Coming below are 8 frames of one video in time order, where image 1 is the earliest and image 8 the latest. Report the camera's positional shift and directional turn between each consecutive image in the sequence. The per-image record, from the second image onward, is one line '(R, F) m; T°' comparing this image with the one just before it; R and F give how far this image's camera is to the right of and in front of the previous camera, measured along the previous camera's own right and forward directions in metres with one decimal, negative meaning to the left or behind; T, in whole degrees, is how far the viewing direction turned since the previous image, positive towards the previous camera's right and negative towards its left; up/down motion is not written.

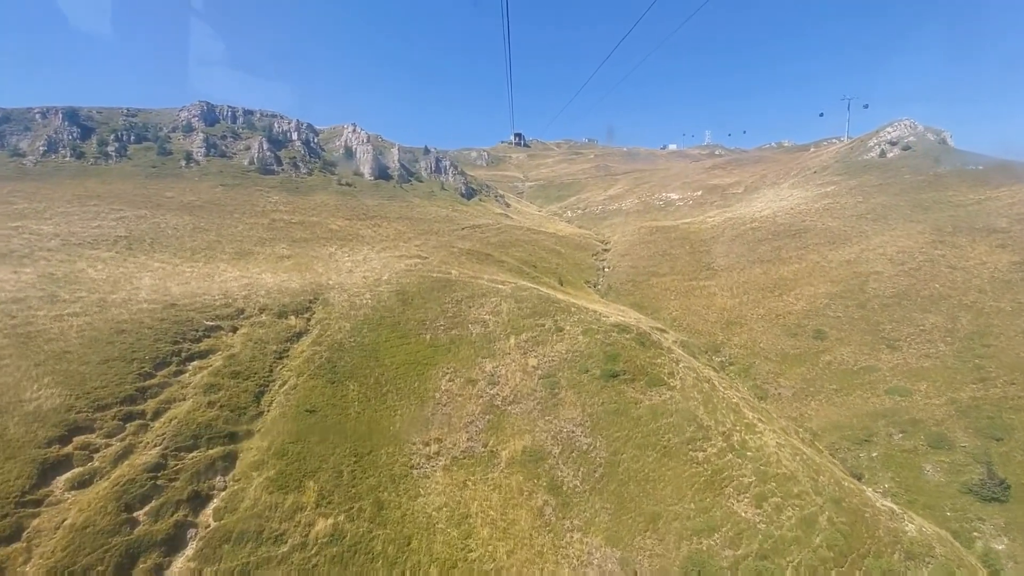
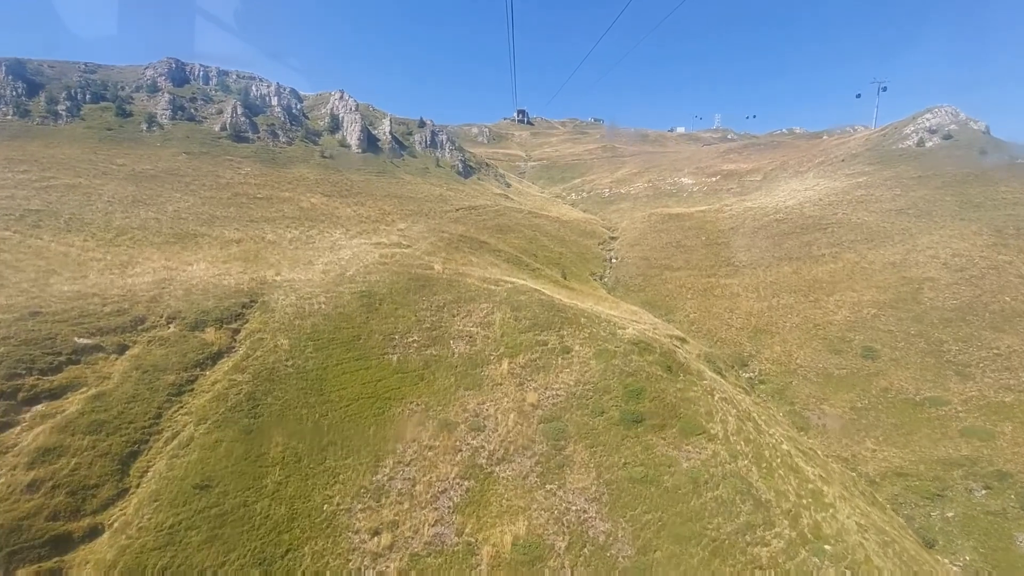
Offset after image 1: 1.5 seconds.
(+0.1, +7.1) m; 0°
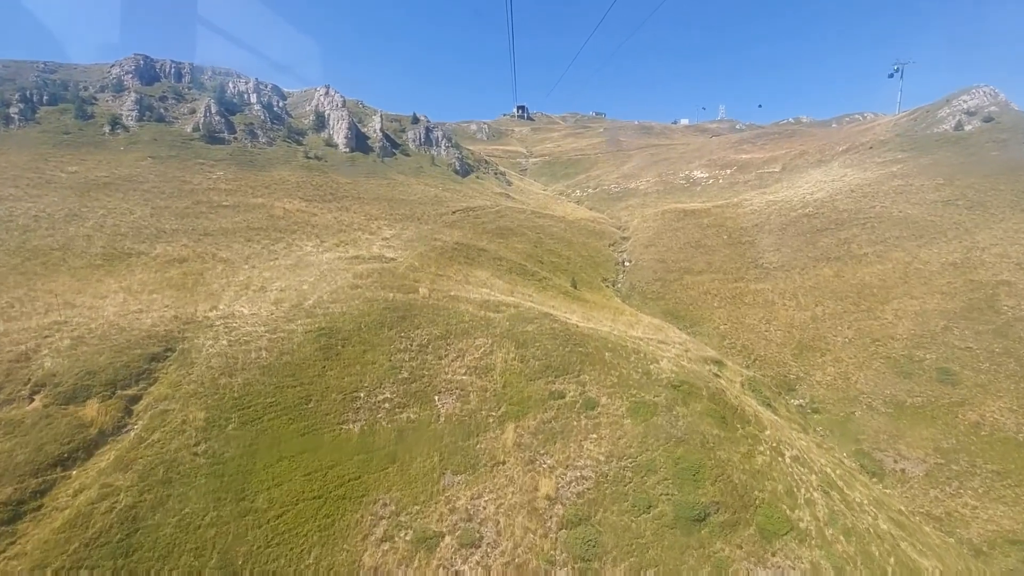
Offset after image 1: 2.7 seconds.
(0.0, +6.2) m; 0°
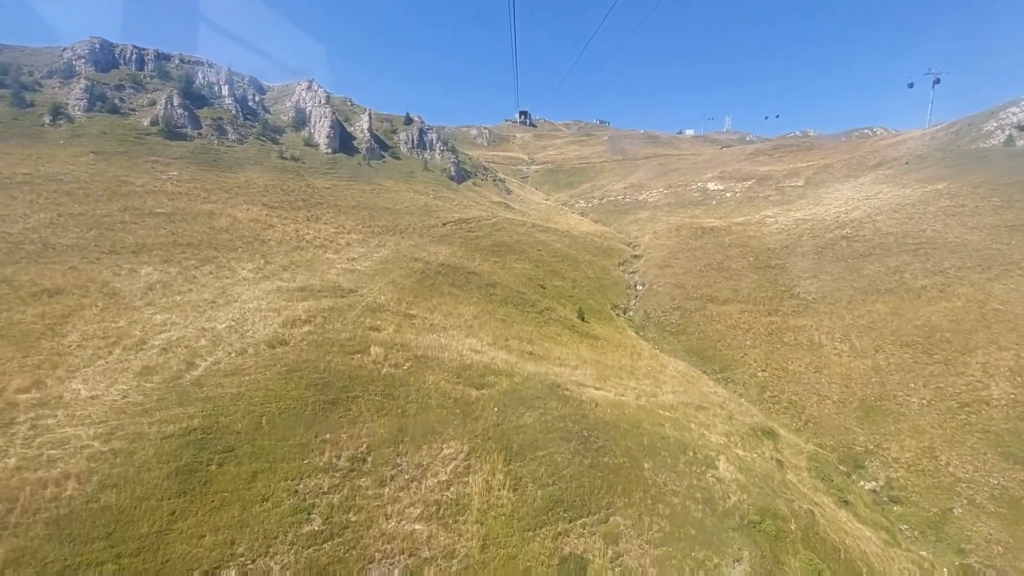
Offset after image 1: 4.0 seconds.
(+0.2, +7.6) m; 0°
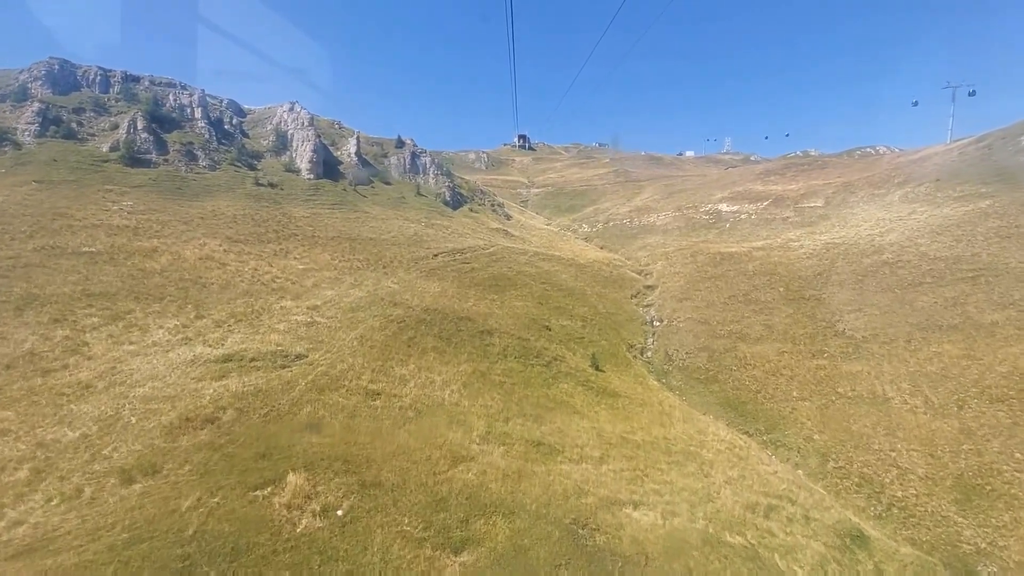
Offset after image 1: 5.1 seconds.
(+0.1, +6.2) m; 0°
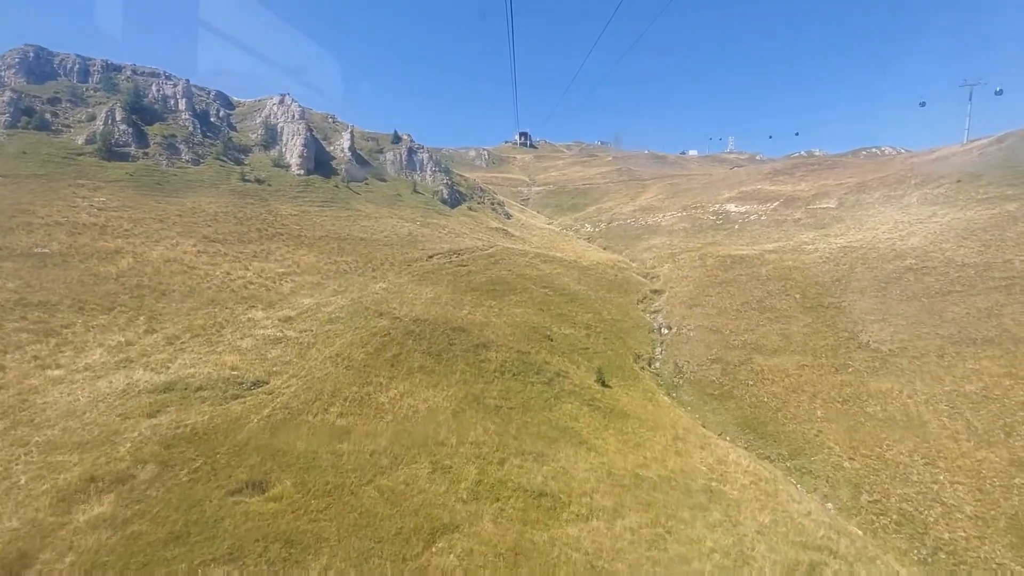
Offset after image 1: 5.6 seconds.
(+0.1, +2.9) m; 0°
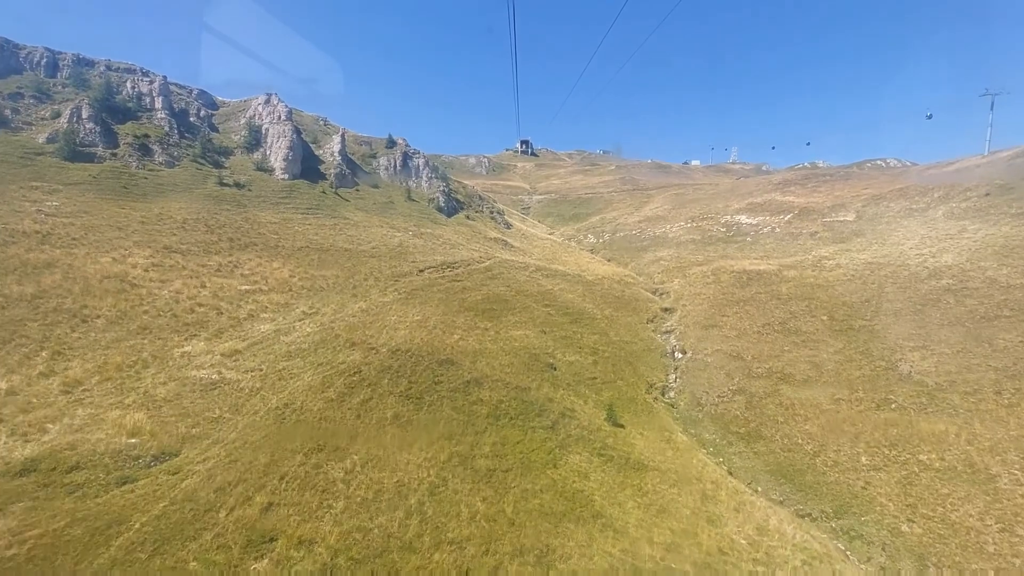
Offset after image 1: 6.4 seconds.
(+0.1, +4.2) m; 0°
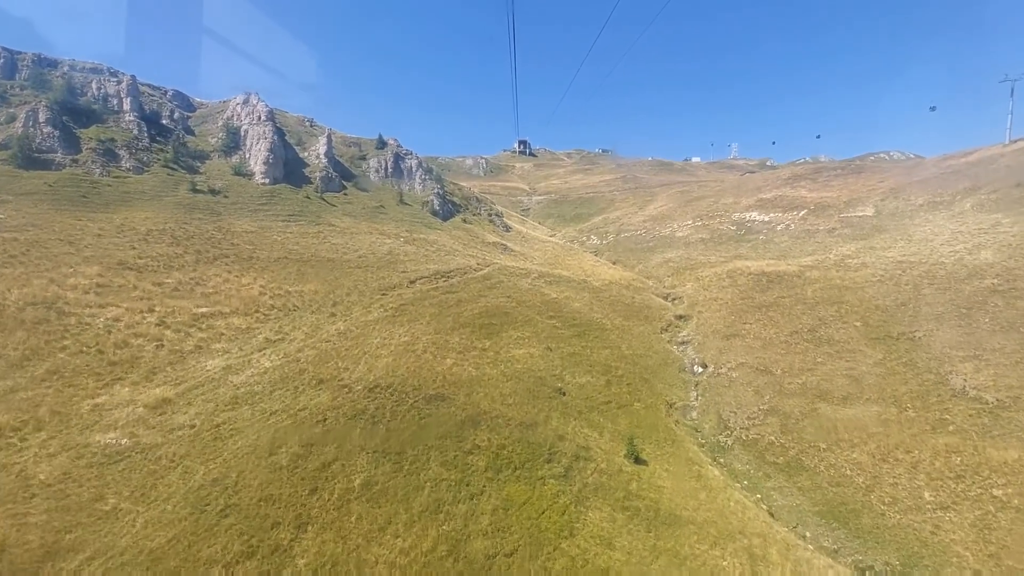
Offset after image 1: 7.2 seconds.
(0.0, +3.9) m; 0°
